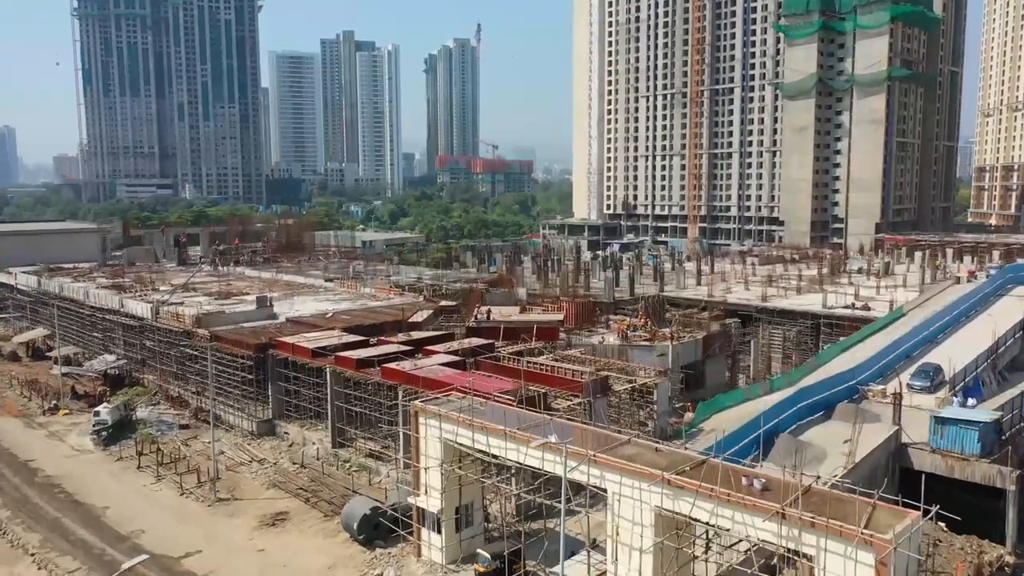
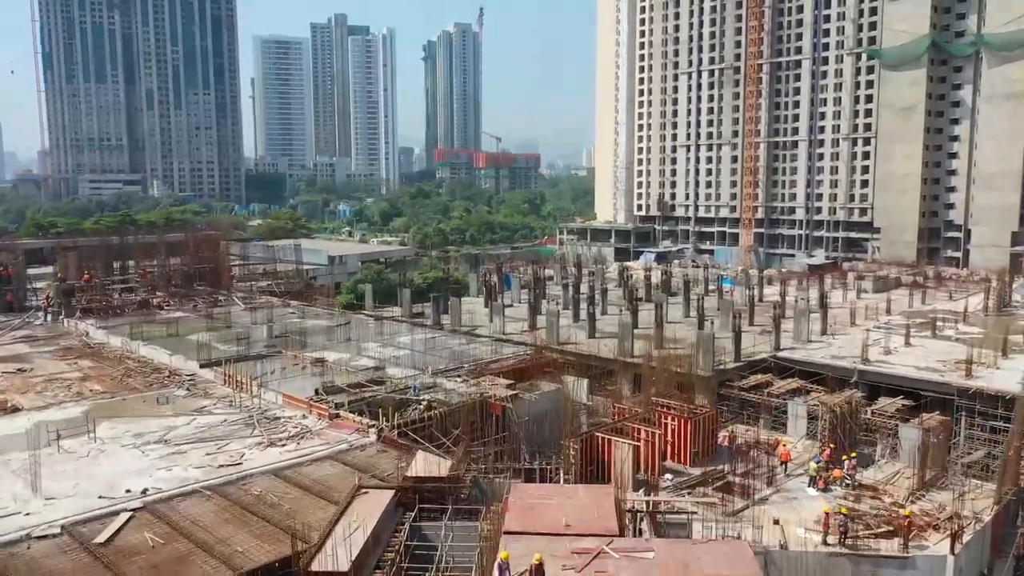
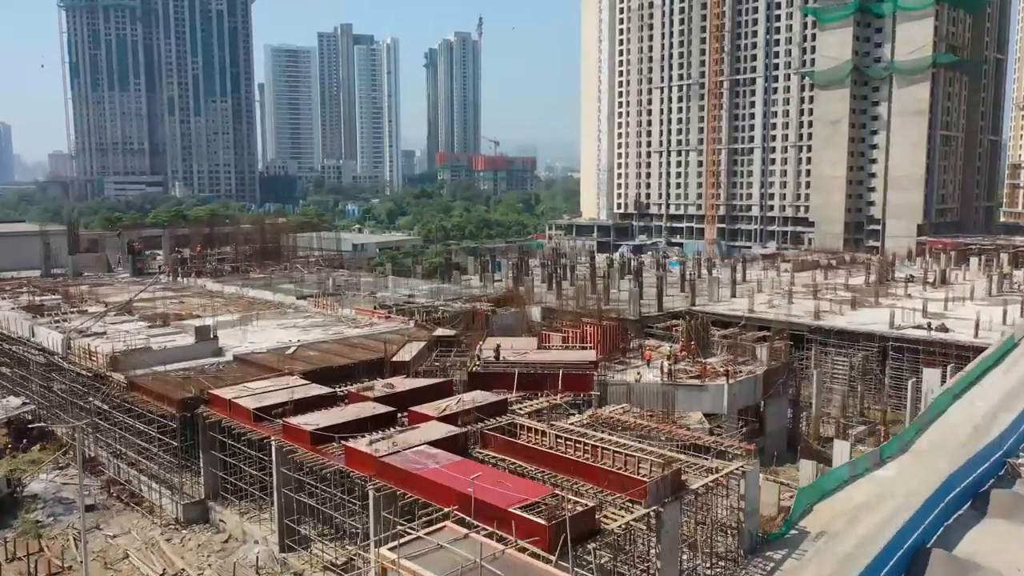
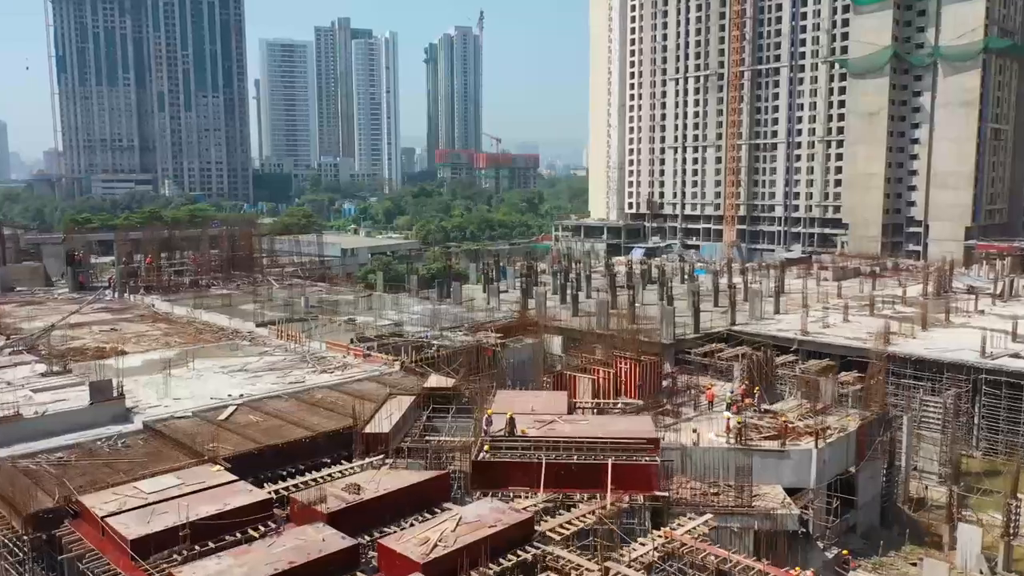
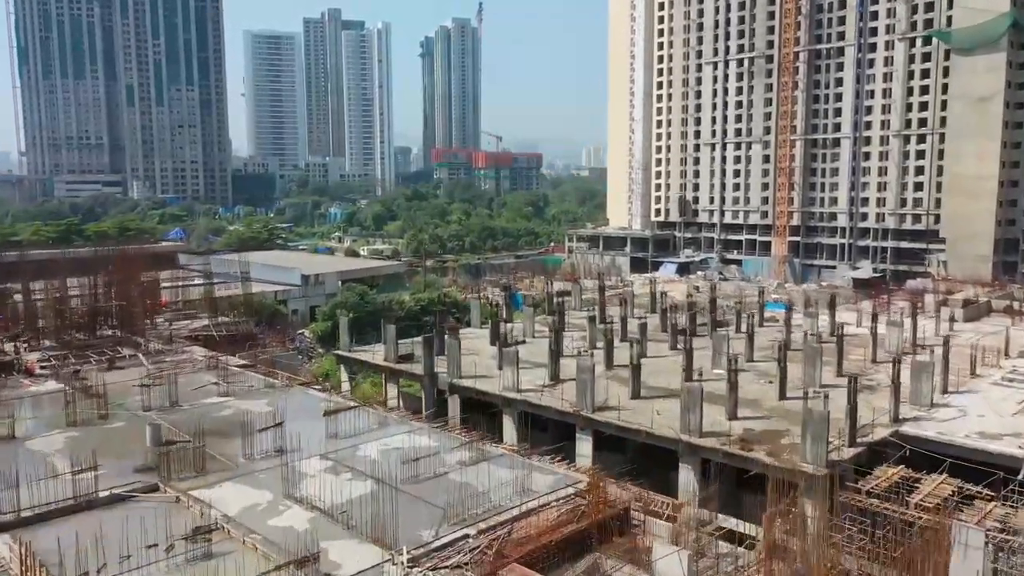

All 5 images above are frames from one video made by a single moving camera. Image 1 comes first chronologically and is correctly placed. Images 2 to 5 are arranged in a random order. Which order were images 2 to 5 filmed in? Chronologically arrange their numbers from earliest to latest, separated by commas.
3, 4, 2, 5
